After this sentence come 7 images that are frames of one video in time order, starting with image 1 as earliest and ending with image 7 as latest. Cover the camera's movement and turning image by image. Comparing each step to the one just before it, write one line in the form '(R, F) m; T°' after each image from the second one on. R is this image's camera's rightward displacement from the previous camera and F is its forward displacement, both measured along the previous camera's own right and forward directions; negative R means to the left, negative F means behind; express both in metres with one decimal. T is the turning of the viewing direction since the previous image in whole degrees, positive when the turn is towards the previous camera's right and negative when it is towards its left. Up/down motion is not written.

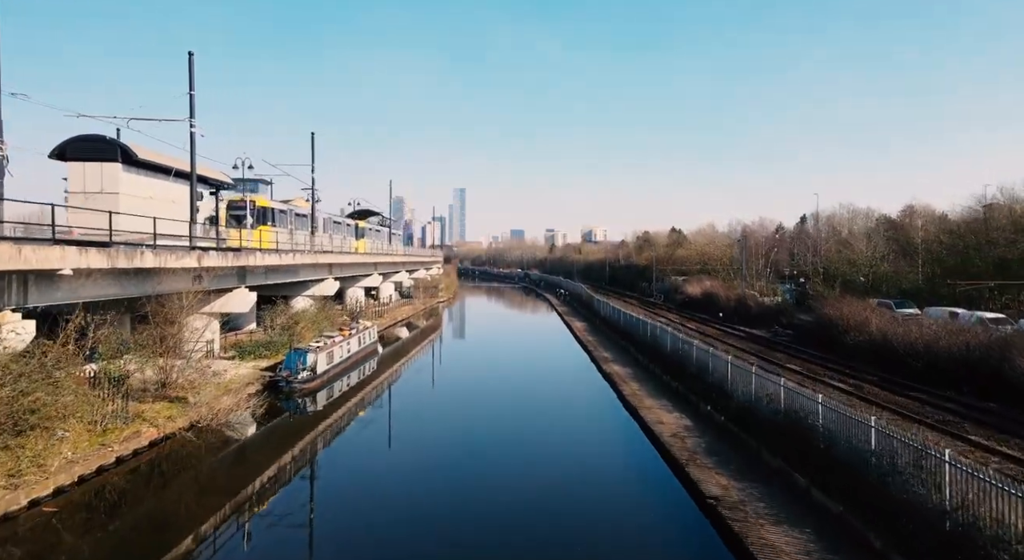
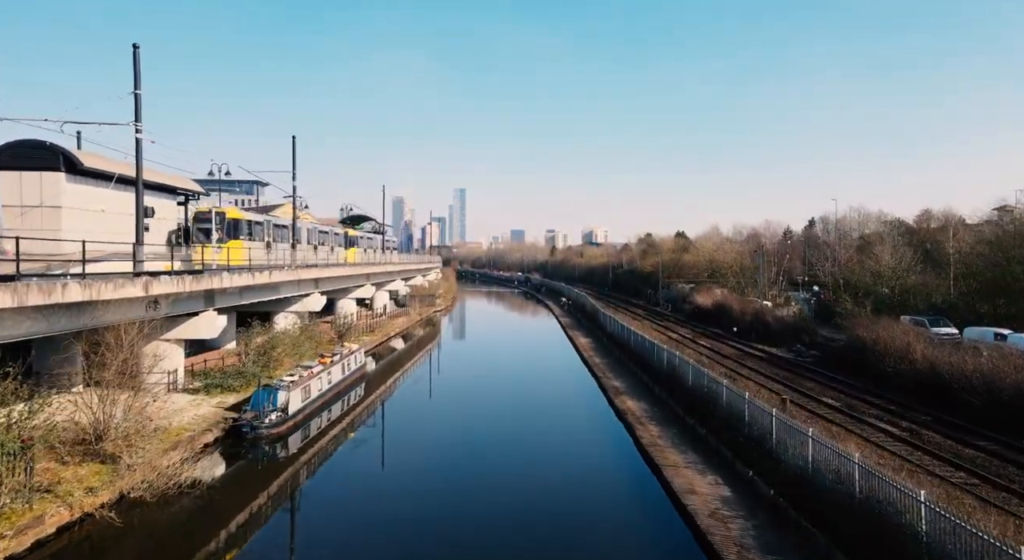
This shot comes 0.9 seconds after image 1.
(0.0, +2.1) m; 0°
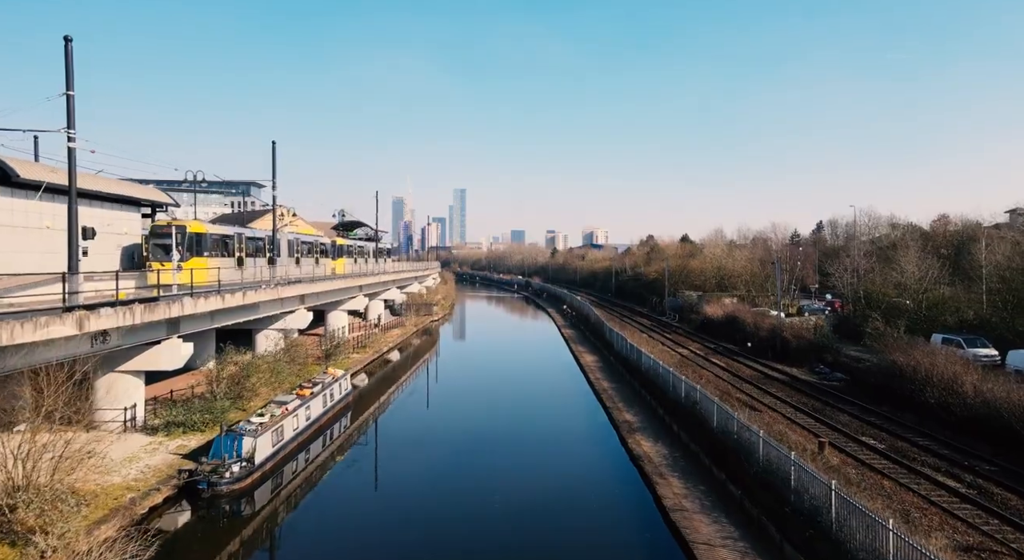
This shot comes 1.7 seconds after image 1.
(0.0, +1.9) m; 0°
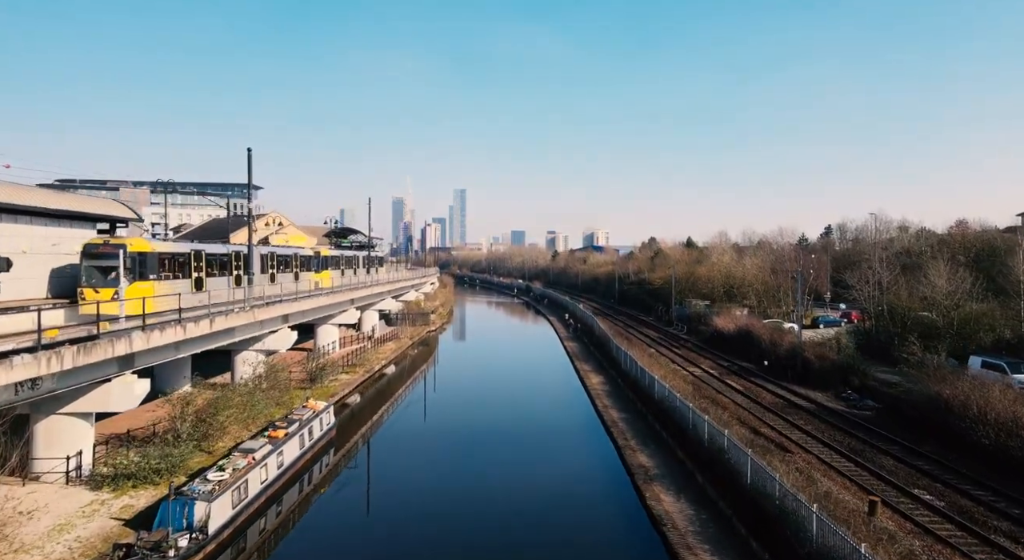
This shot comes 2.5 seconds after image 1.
(0.0, +1.9) m; 0°
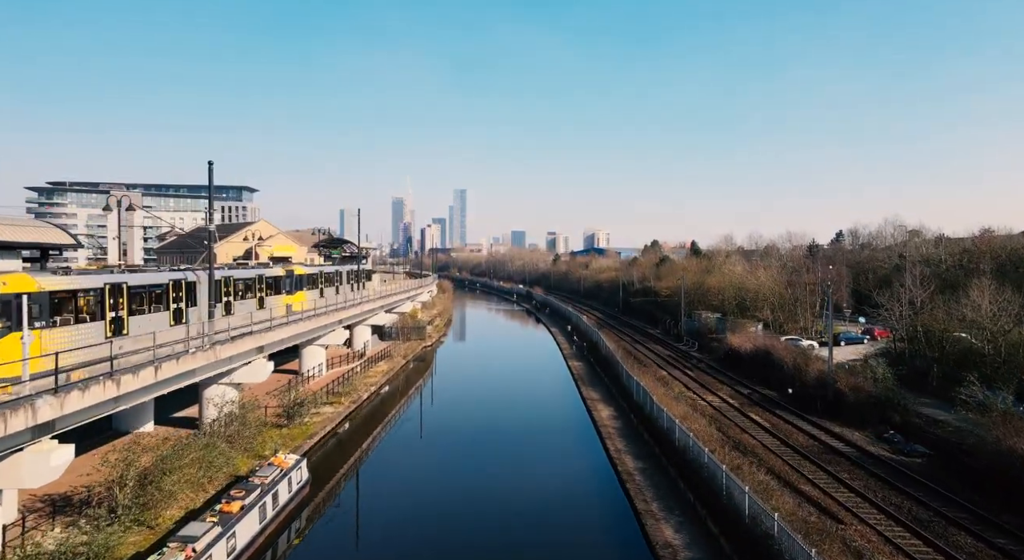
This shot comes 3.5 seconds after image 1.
(0.0, +2.4) m; 0°
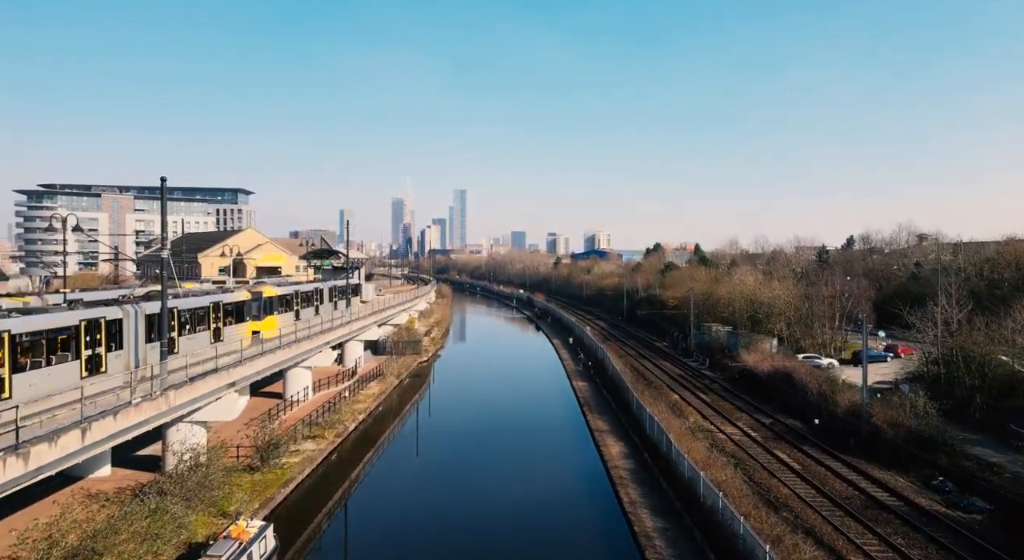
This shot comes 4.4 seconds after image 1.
(0.0, +2.2) m; 0°
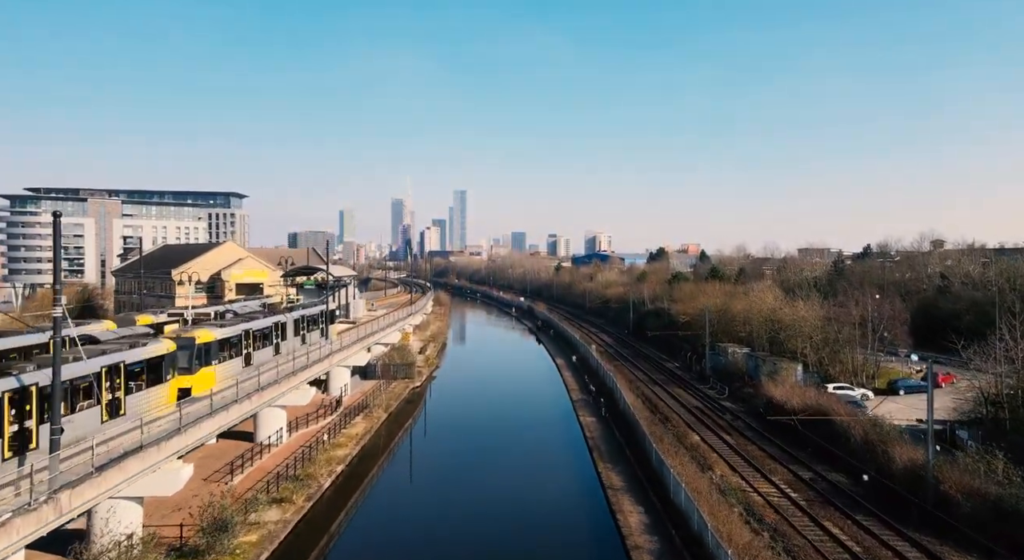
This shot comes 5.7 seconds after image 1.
(0.0, +3.2) m; 0°
